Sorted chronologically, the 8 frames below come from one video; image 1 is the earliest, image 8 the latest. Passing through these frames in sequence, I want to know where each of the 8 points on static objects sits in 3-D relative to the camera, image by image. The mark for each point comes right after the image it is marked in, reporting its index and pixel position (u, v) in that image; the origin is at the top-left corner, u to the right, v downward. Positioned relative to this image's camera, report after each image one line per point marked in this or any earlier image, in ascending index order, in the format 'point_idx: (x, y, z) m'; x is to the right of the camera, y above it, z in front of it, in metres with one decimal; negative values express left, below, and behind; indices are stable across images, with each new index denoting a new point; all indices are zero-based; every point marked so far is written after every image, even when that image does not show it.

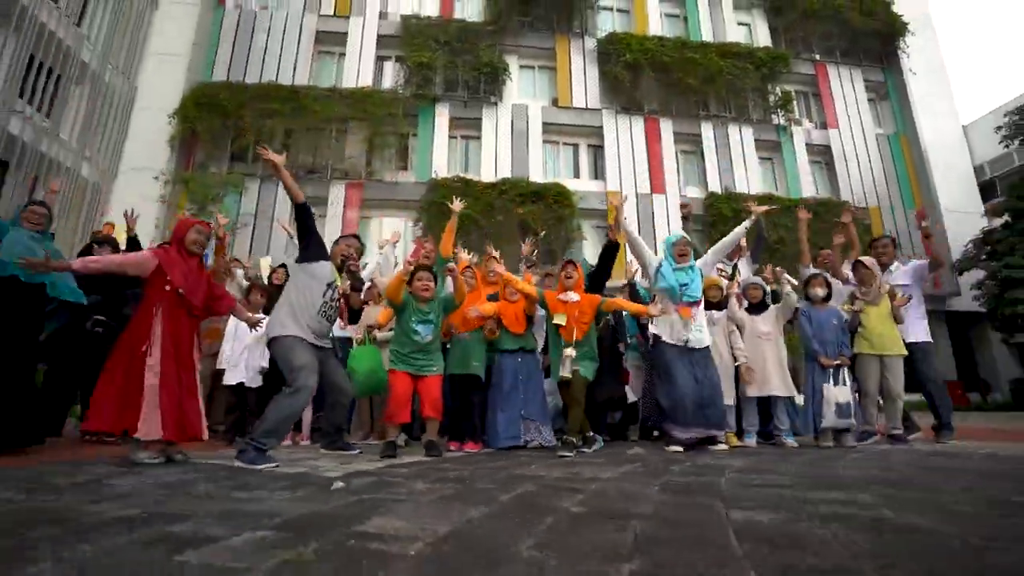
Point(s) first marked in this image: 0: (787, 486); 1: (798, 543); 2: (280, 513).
0: (+1.7, -1.1, +2.8) m
1: (+1.1, -0.9, +1.8) m
2: (-1.0, -1.0, +2.2) m
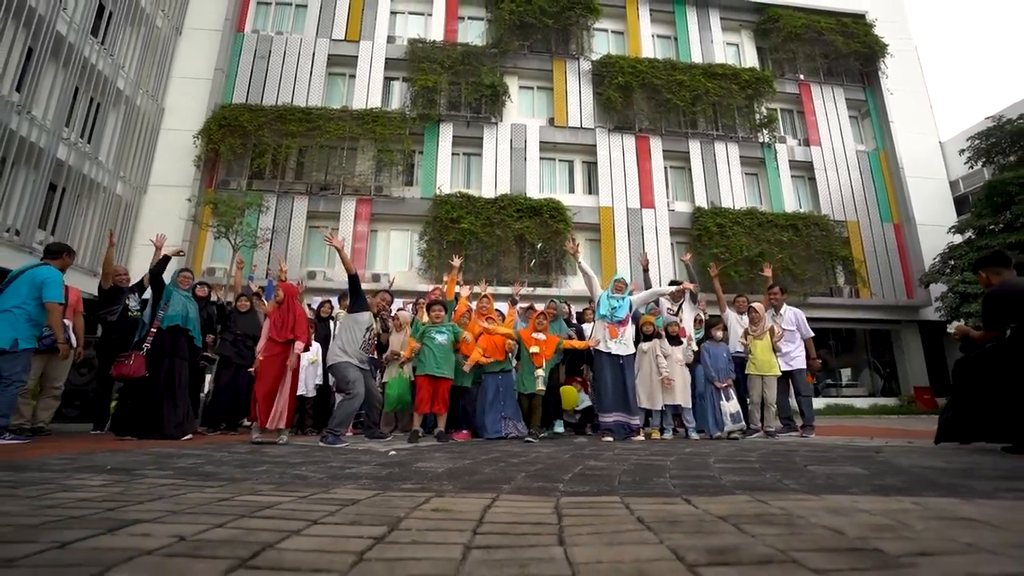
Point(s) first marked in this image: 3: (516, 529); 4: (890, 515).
0: (+1.4, -1.7, +5.1) m
1: (+0.8, -1.4, +4.0) m
2: (-1.2, -1.5, +4.4) m
3: (0.0, -1.0, +2.0) m
4: (+1.6, -1.0, +2.1) m
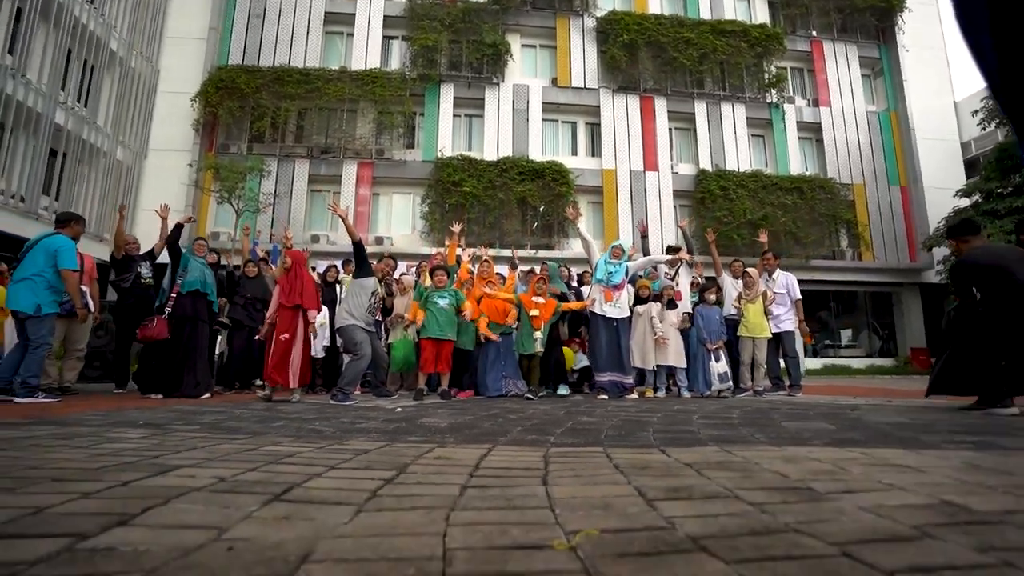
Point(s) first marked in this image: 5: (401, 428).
0: (+1.4, -1.3, +5.4) m
1: (+0.8, -1.2, +4.4) m
2: (-1.3, -1.2, +4.8) m
3: (0.0, -0.9, +2.4) m
4: (+1.6, -0.9, +2.5) m
5: (-0.9, -1.1, +4.0) m
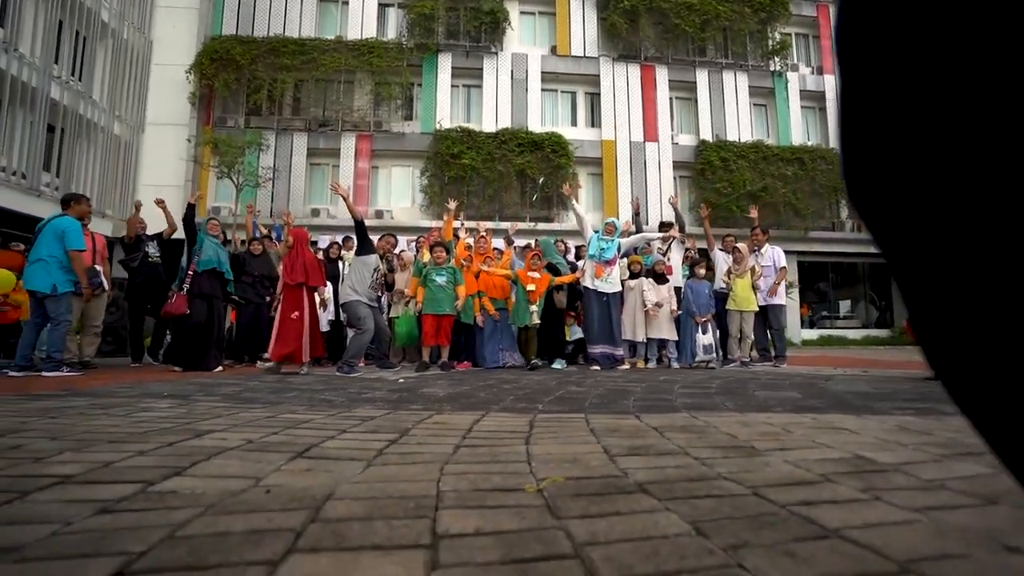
0: (+1.3, -1.1, +5.8) m
1: (+0.7, -1.0, +4.7) m
2: (-1.3, -1.0, +5.2) m
3: (-0.1, -0.8, +2.7) m
4: (+1.5, -0.8, +2.8) m
5: (-1.0, -1.0, +4.4) m
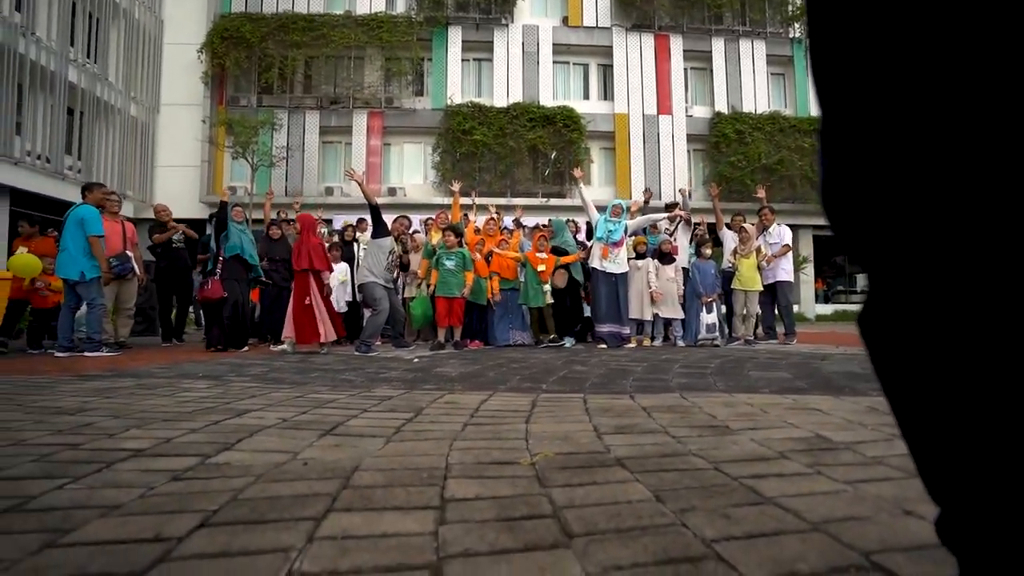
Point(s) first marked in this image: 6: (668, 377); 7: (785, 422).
0: (+1.4, -0.9, +6.1) m
1: (+0.8, -0.8, +5.0) m
2: (-1.2, -0.9, +5.5) m
3: (-0.1, -0.8, +3.0) m
4: (+1.5, -0.7, +3.1) m
5: (-0.9, -0.9, +4.7) m
6: (+1.4, -0.8, +4.6) m
7: (+1.4, -0.7, +2.6) m
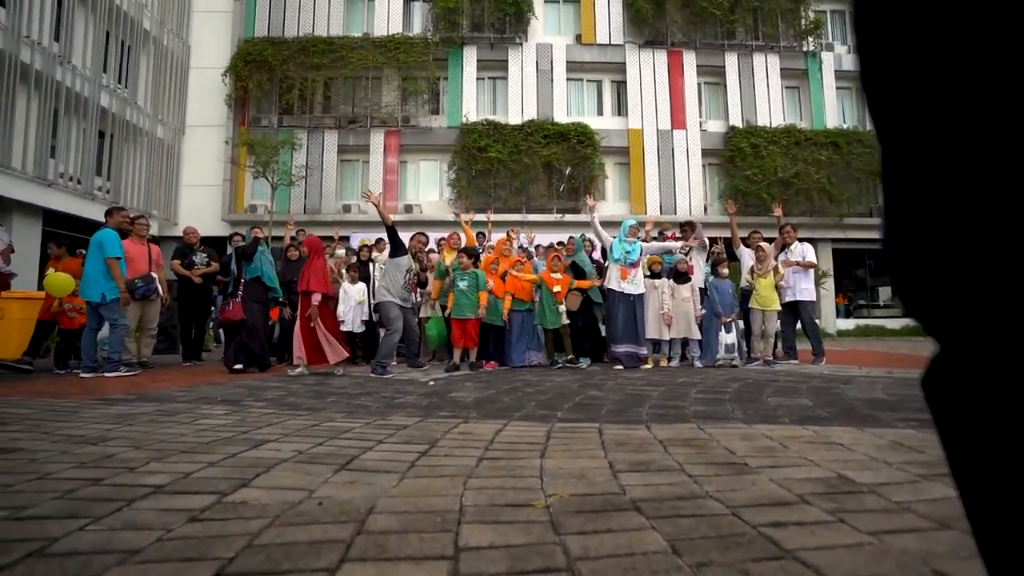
0: (+1.6, -1.1, +6.0) m
1: (+1.0, -1.1, +5.0) m
2: (-1.1, -1.1, +5.5) m
3: (0.0, -1.0, +3.0) m
4: (+1.6, -0.9, +3.0) m
5: (-0.8, -1.1, +4.7) m
6: (+1.6, -1.1, +4.5) m
7: (+1.5, -0.9, +2.6) m
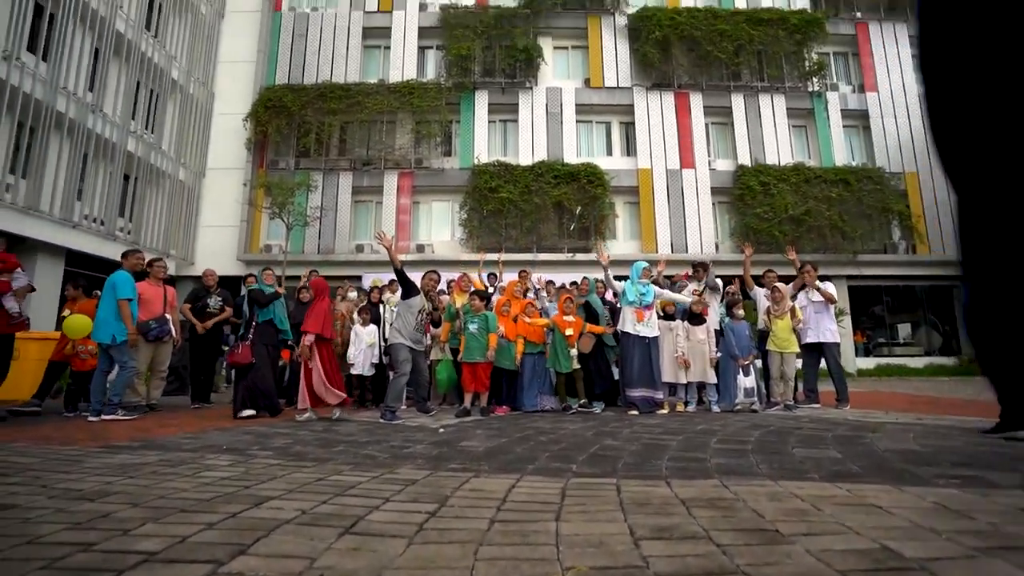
0: (+1.8, -1.7, +5.8) m
1: (+1.1, -1.5, +4.8) m
2: (-0.9, -1.6, +5.4) m
3: (+0.1, -1.3, +2.8) m
4: (+1.7, -1.2, +2.8) m
5: (-0.7, -1.5, +4.6) m
6: (+1.7, -1.4, +4.3) m
7: (+1.6, -1.1, +2.4) m
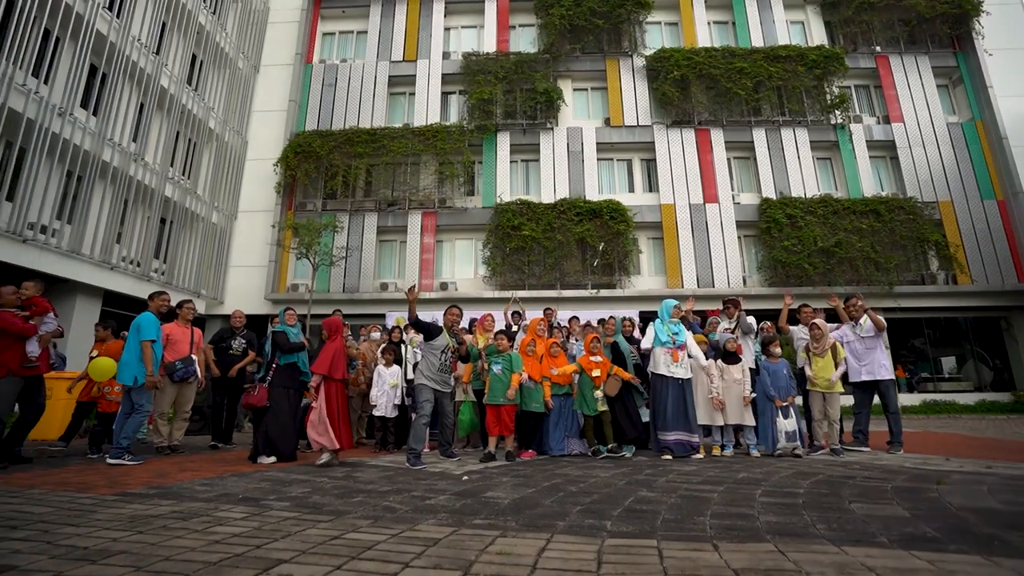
0: (+2.1, -2.1, +5.4) m
1: (+1.3, -1.9, +4.4) m
2: (-0.7, -2.0, +5.1) m
3: (+0.3, -1.5, +2.6) m
4: (+1.9, -1.4, +2.4) m
5: (-0.4, -1.9, +4.3) m
6: (+1.9, -1.8, +3.9) m
7: (+1.7, -1.3, +2.0) m
